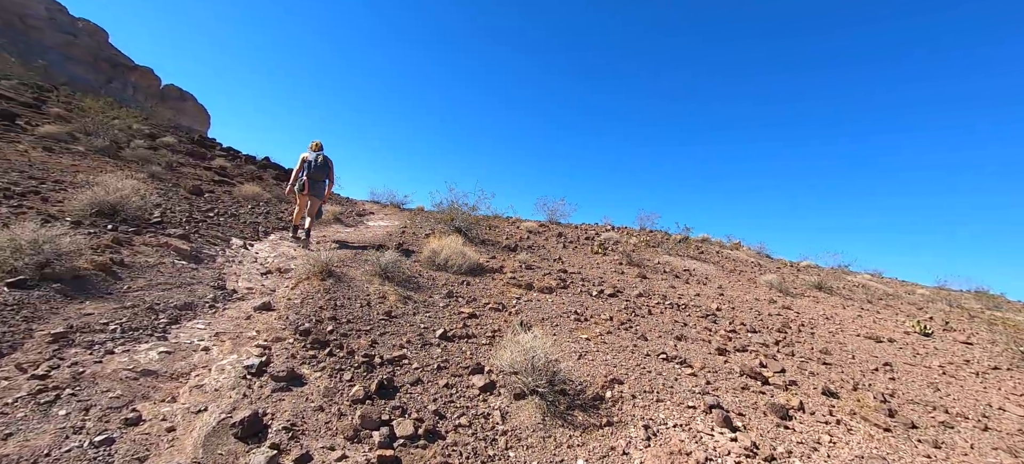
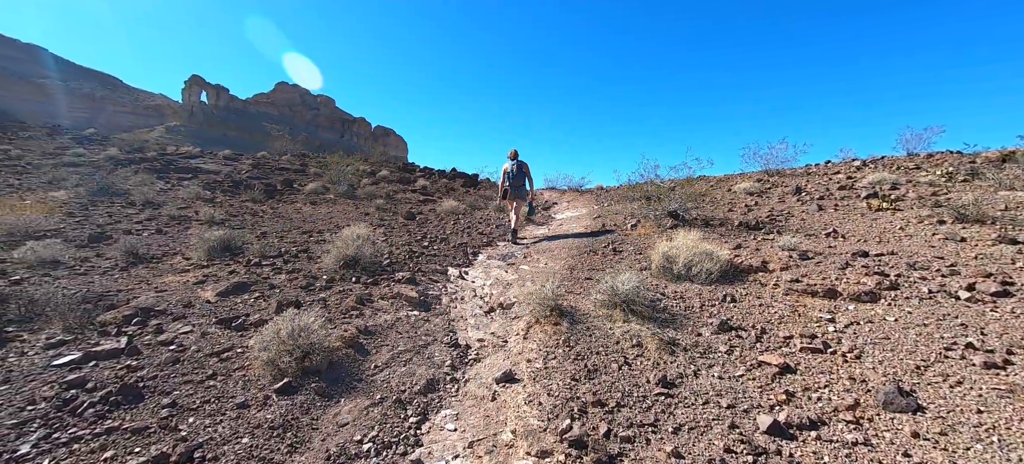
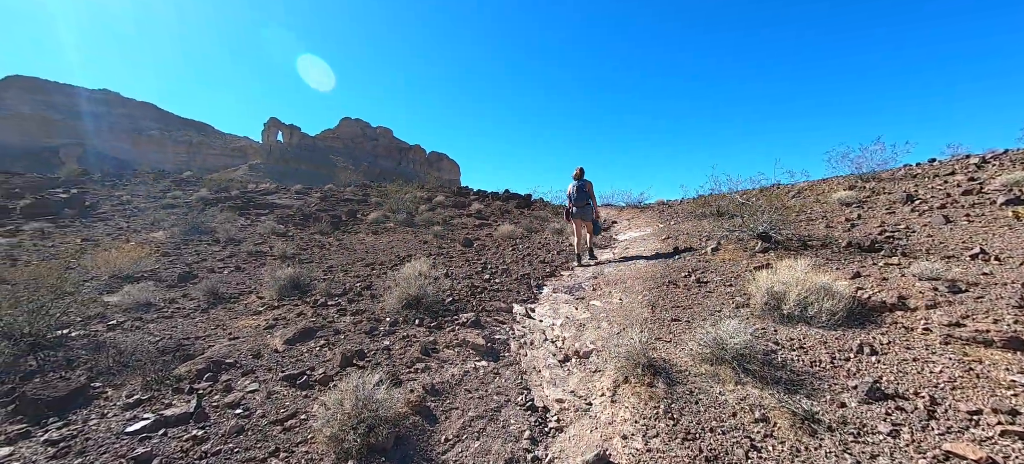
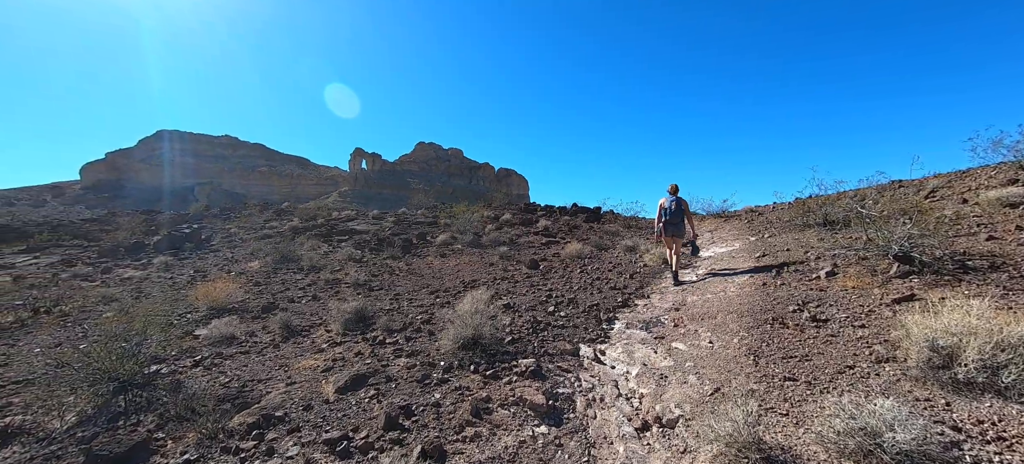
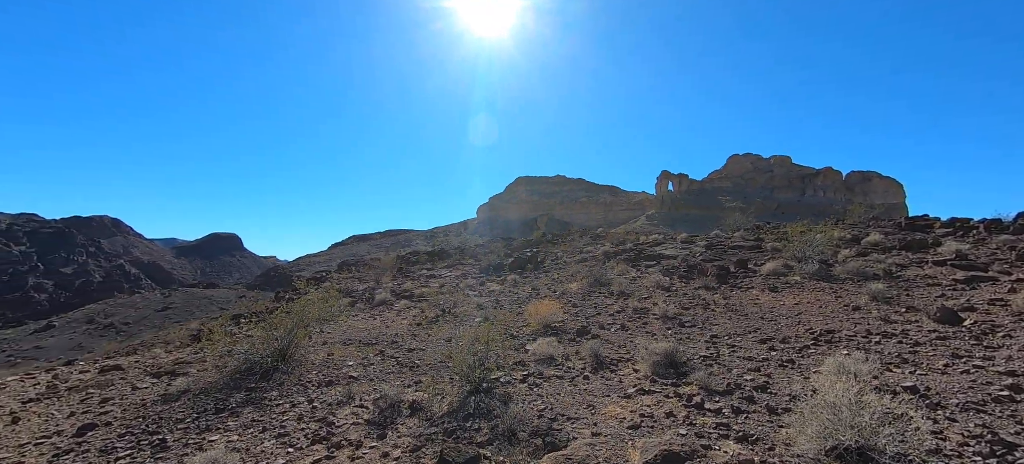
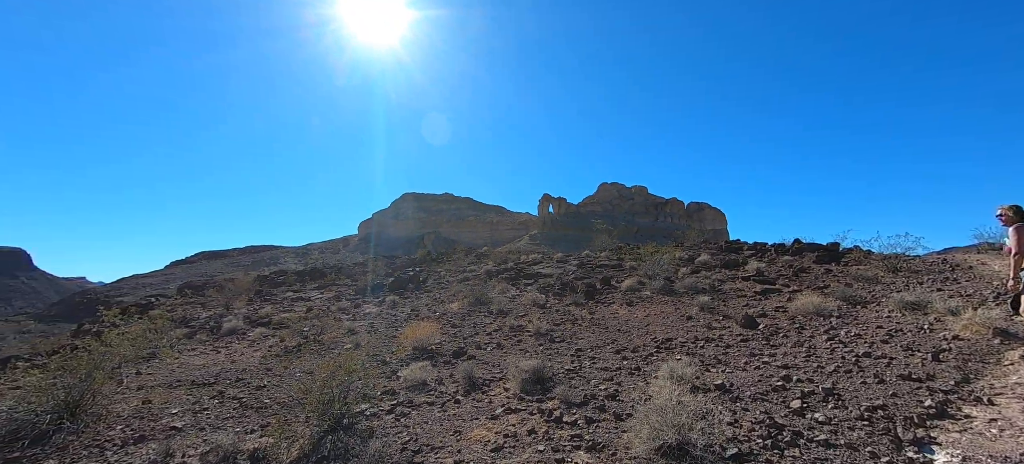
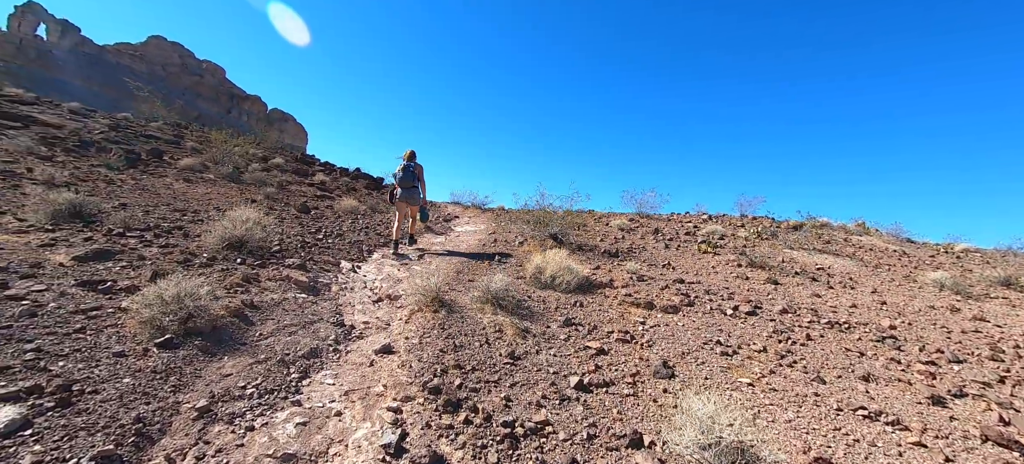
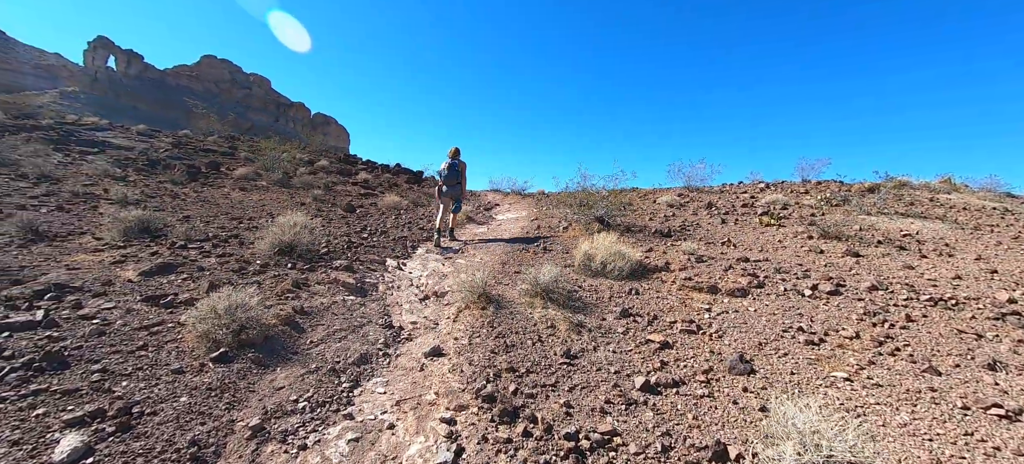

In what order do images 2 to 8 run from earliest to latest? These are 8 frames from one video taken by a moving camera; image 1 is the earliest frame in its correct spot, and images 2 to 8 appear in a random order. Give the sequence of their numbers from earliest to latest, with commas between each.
7, 8, 2, 3, 4, 6, 5
